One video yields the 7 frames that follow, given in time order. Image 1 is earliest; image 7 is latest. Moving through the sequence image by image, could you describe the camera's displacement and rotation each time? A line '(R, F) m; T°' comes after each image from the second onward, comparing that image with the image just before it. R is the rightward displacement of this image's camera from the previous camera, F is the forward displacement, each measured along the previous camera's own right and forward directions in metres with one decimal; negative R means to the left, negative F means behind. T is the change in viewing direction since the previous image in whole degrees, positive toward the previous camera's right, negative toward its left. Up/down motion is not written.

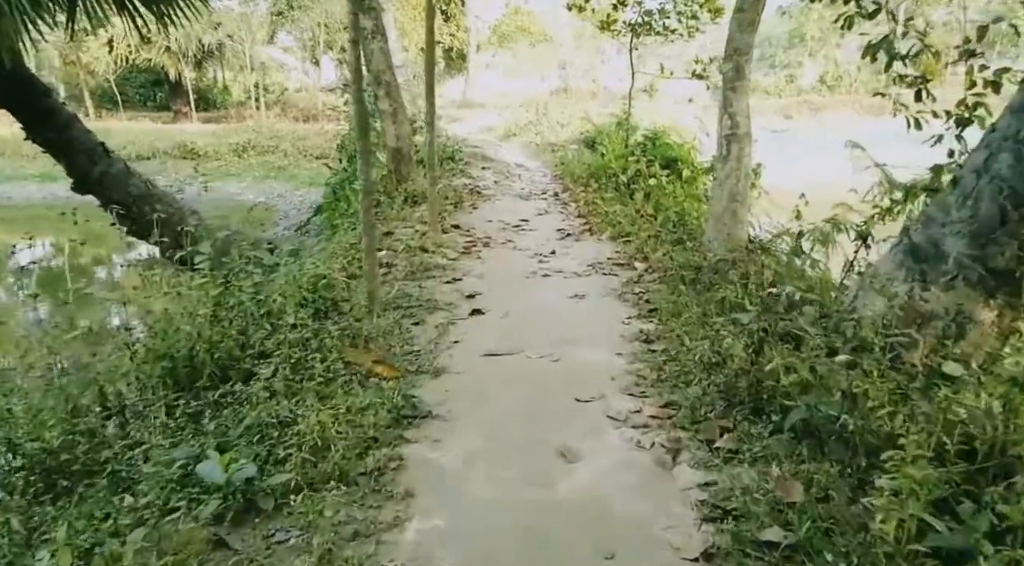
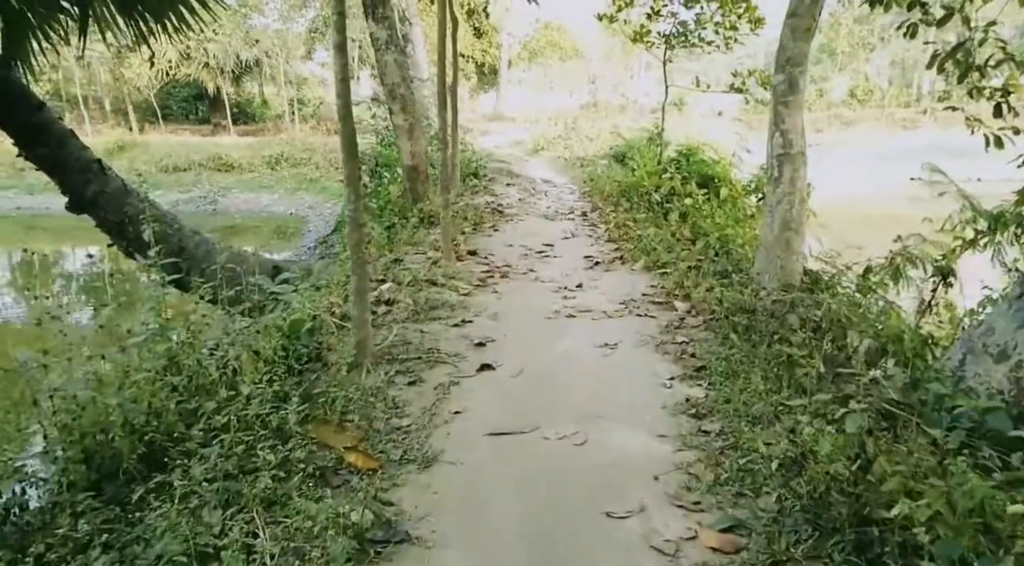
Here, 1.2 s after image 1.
(0.0, +0.8) m; -2°
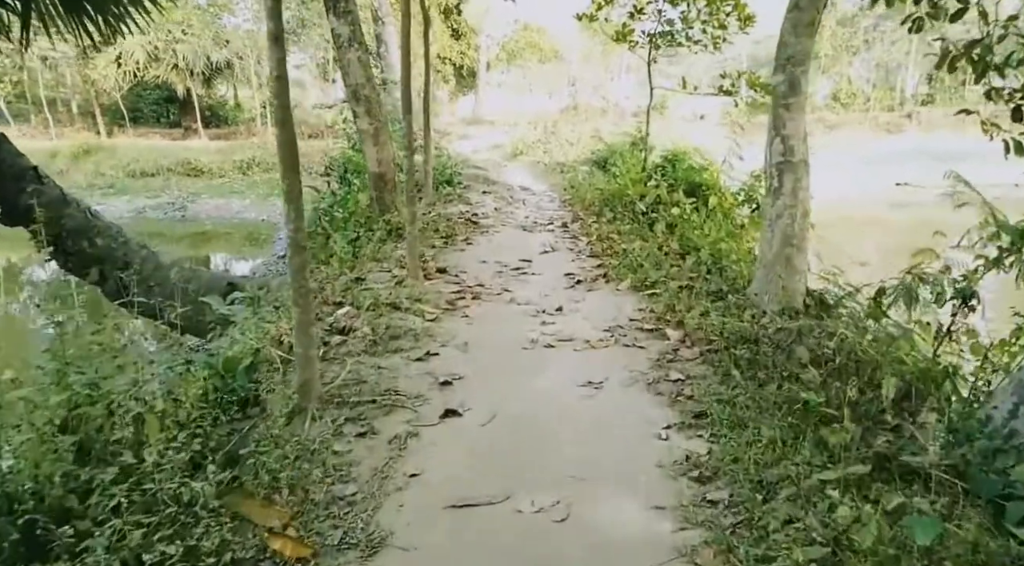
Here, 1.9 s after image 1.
(0.0, +0.5) m; +1°
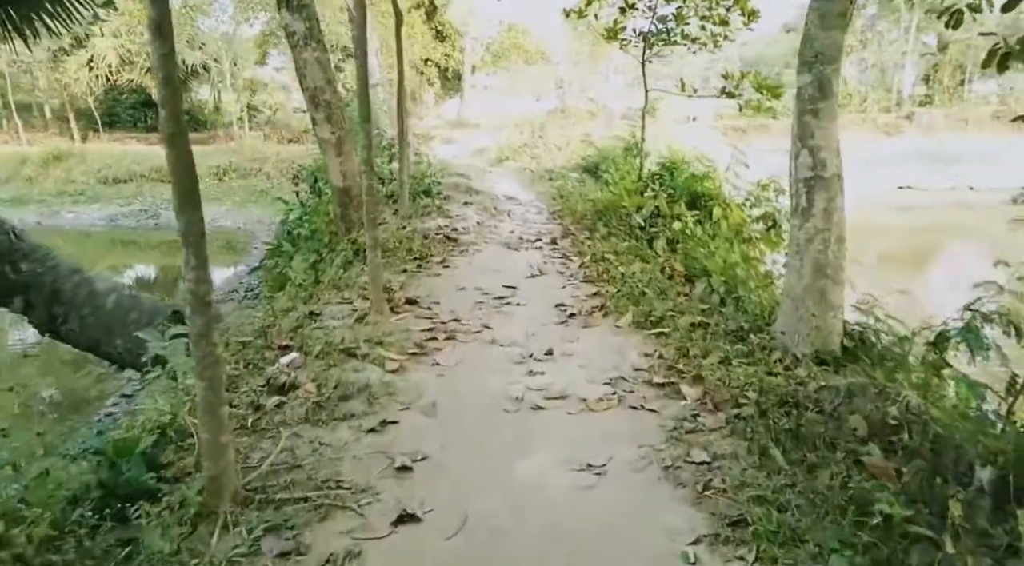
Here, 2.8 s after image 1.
(0.0, +0.8) m; +1°
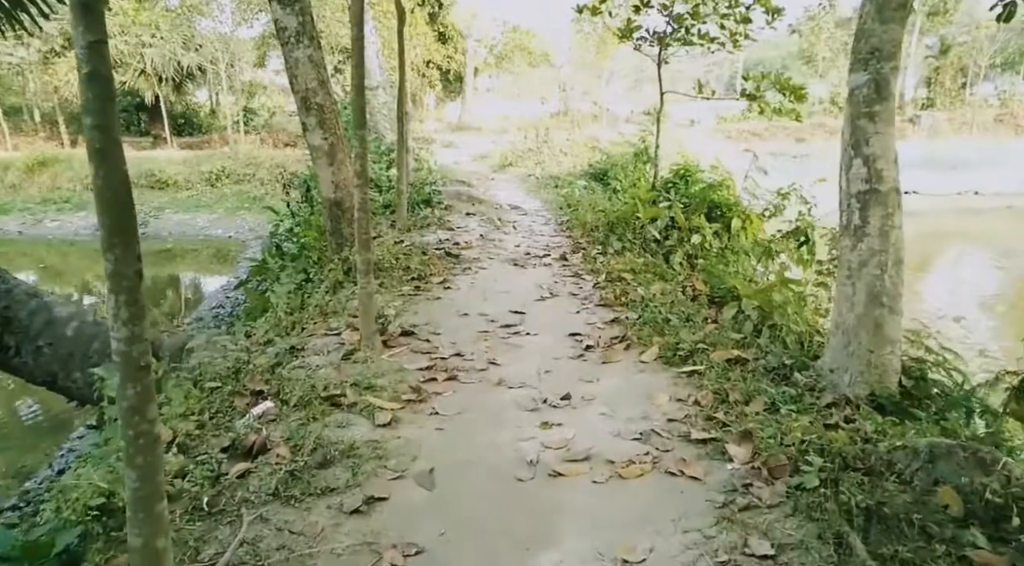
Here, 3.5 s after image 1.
(0.0, +0.5) m; 0°
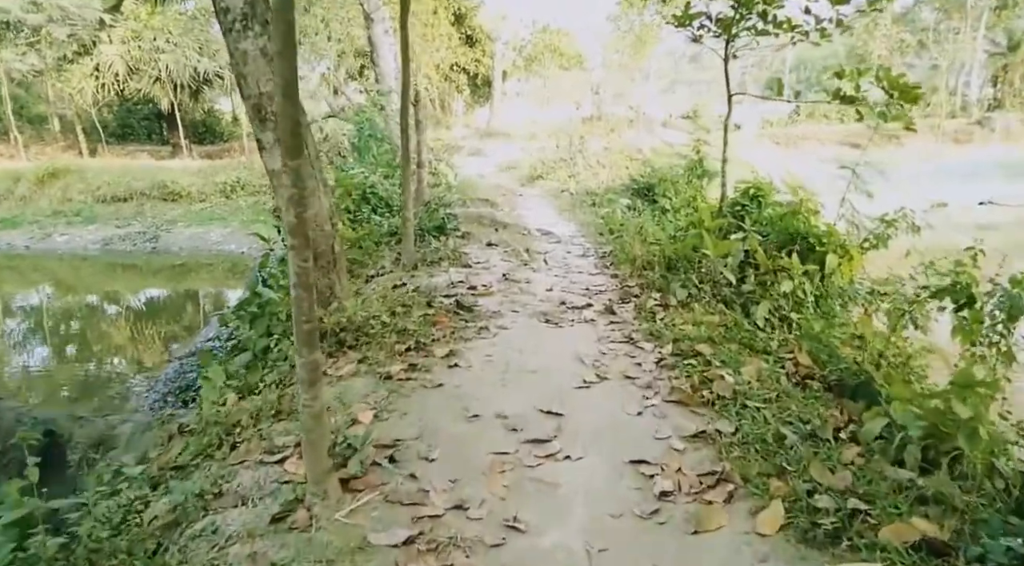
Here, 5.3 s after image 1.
(0.0, +1.5) m; -2°
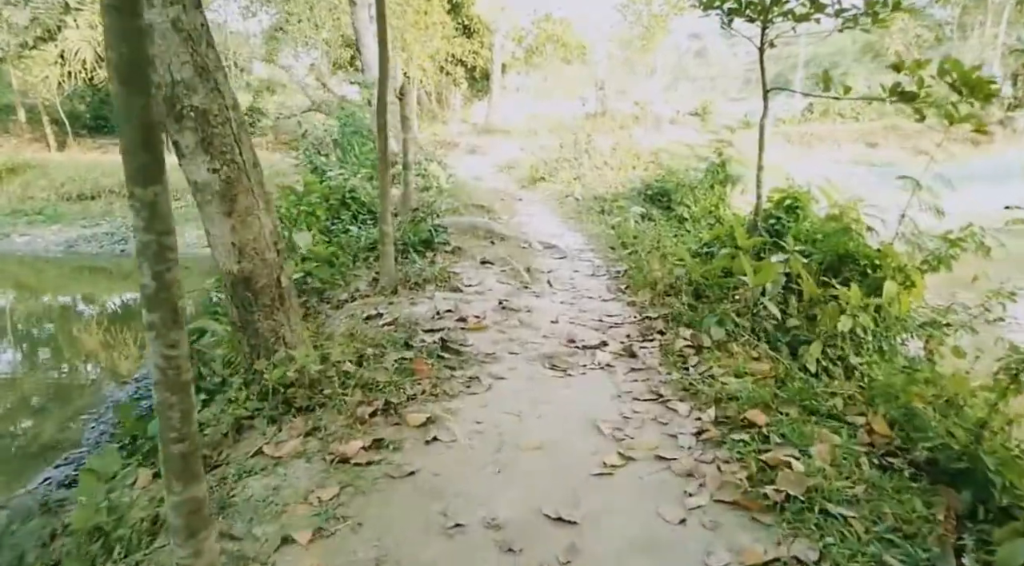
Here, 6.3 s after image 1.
(0.0, +0.9) m; 0°
